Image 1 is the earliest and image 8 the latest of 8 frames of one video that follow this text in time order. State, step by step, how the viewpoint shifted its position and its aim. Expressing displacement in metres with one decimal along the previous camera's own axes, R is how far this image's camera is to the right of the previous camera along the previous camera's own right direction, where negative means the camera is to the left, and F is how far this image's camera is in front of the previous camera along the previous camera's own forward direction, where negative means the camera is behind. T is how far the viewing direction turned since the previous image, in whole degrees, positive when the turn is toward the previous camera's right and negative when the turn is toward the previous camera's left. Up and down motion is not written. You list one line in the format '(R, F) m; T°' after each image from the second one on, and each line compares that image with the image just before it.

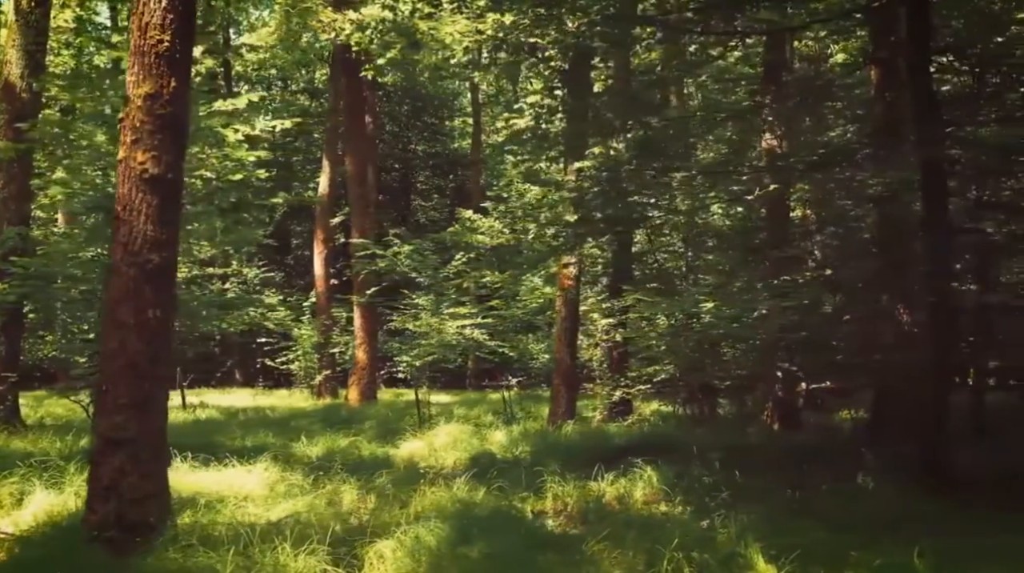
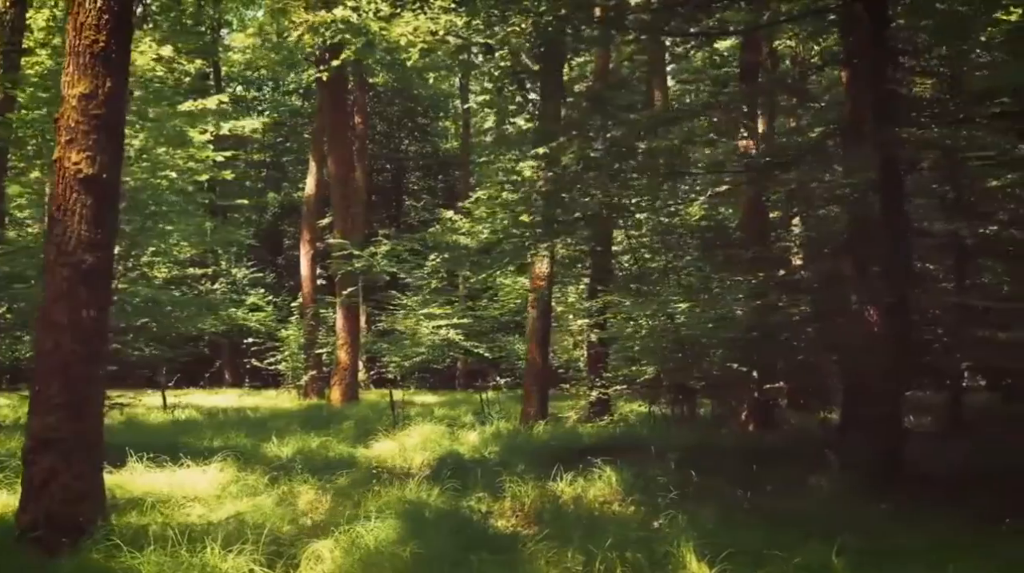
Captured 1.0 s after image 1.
(+0.3, 0.0) m; 0°
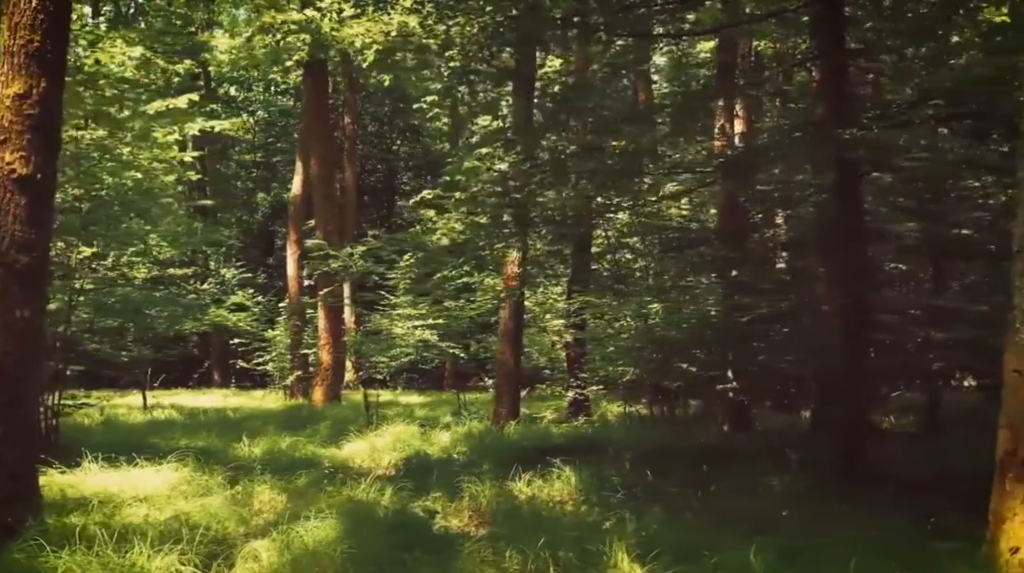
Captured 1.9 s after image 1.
(+0.3, 0.0) m; 0°
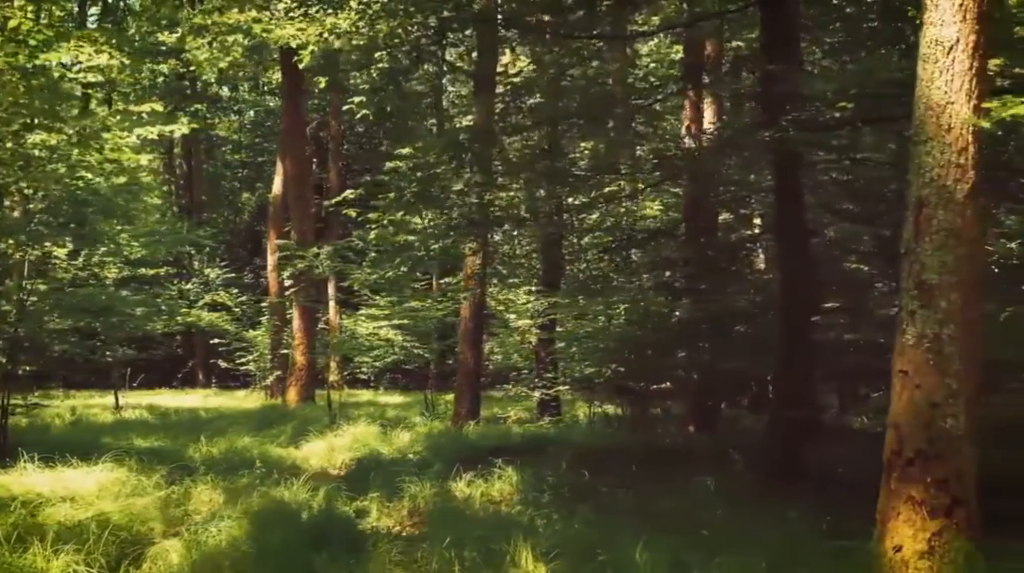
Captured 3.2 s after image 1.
(+0.4, 0.0) m; +1°
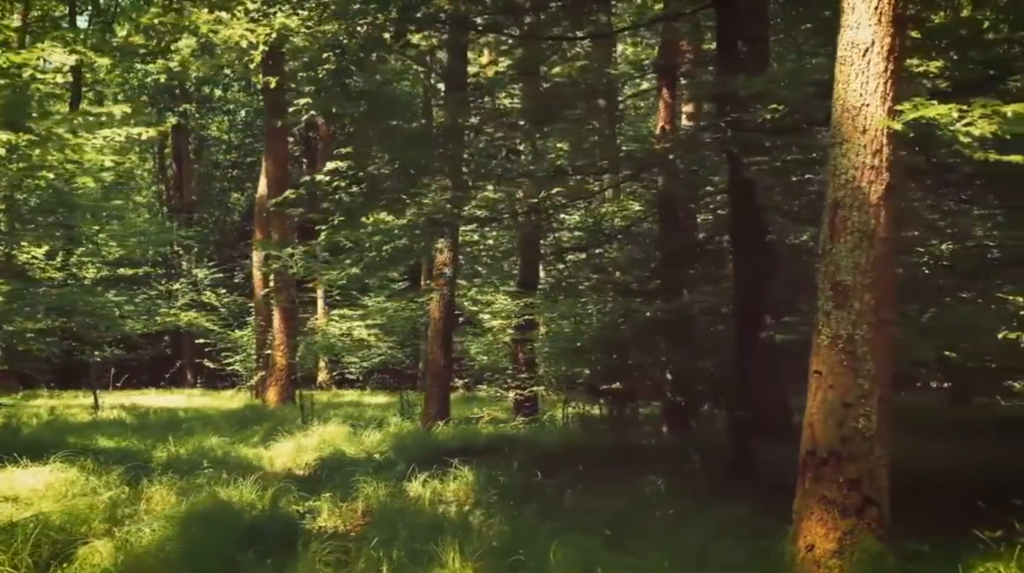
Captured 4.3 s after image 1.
(+0.3, 0.0) m; 0°
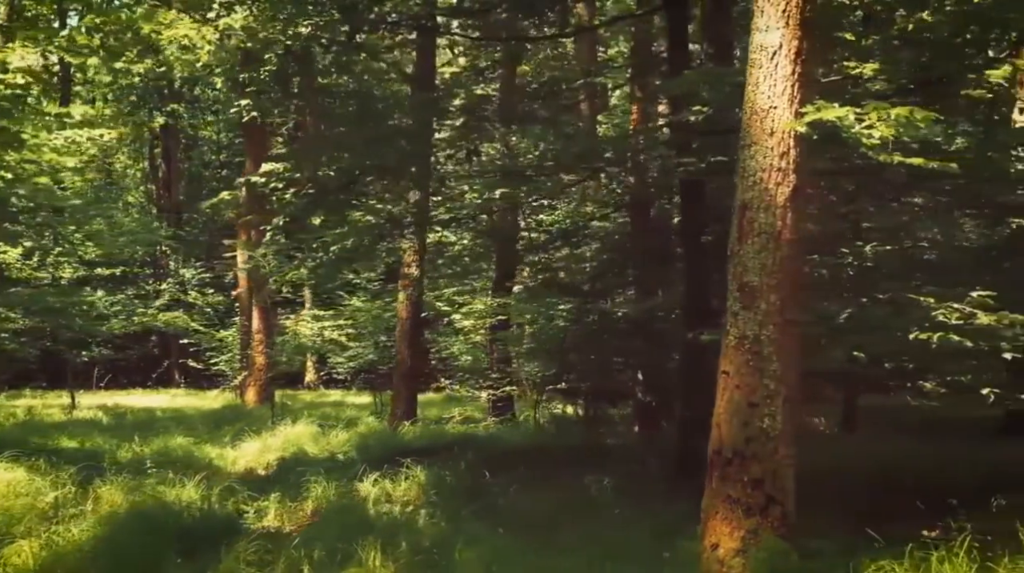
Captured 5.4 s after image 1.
(+0.3, 0.0) m; 0°
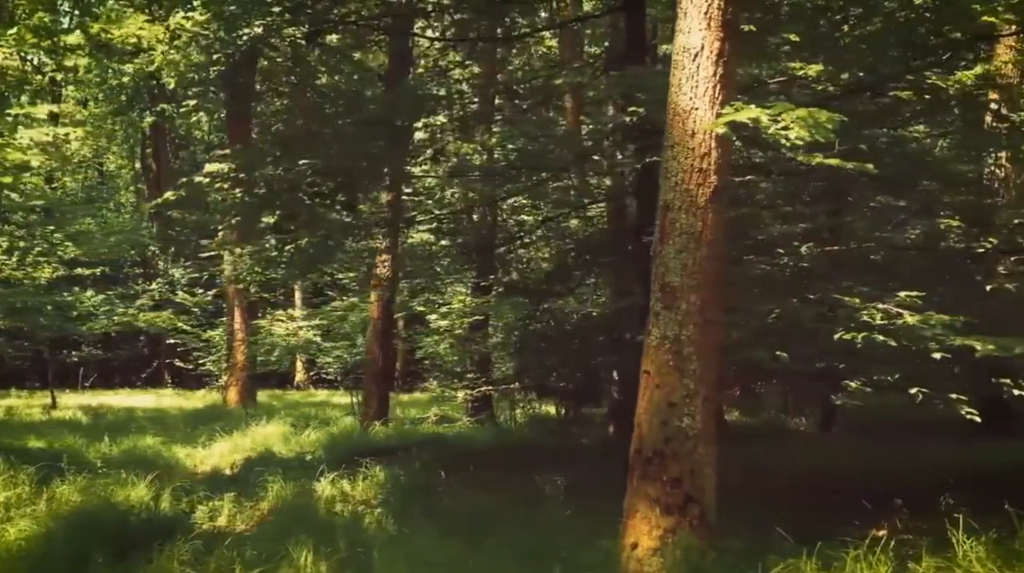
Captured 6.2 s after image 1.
(+0.3, 0.0) m; 0°
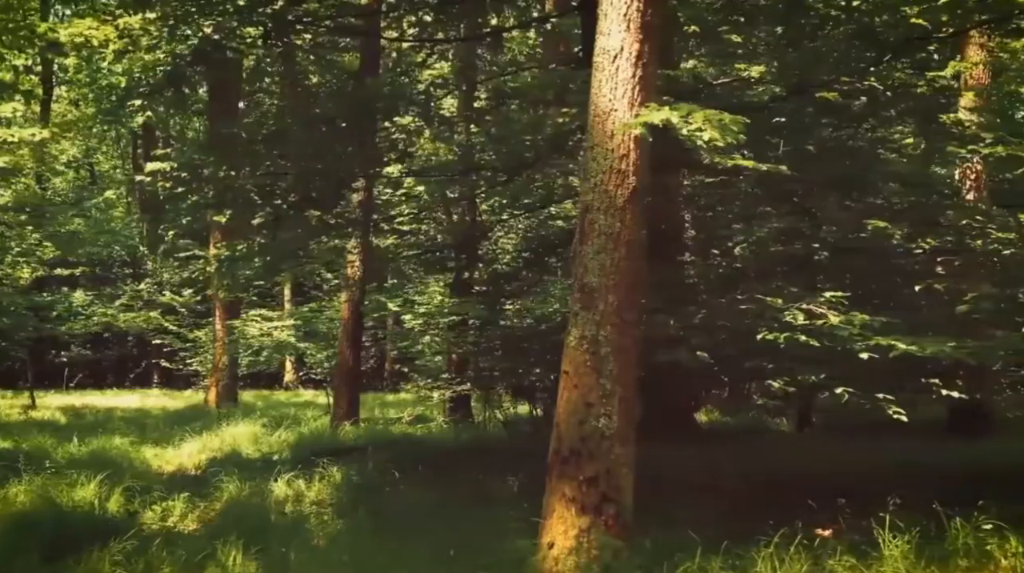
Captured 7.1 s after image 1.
(+0.3, 0.0) m; 0°
